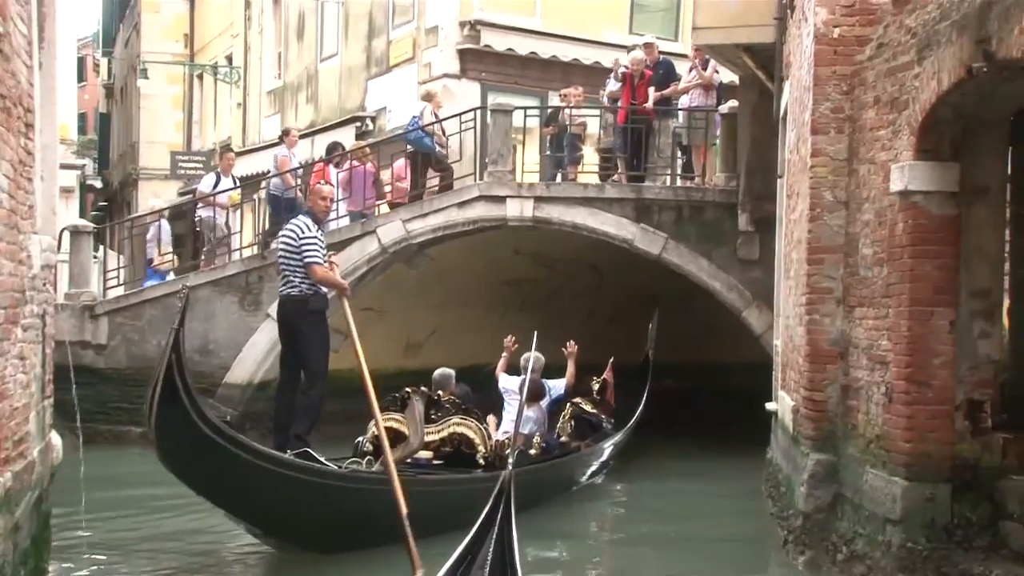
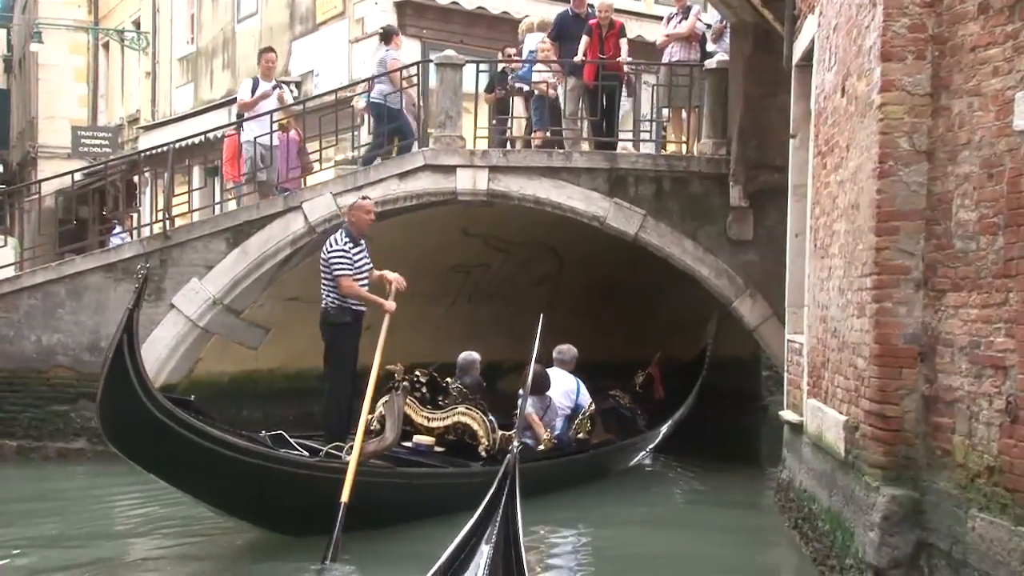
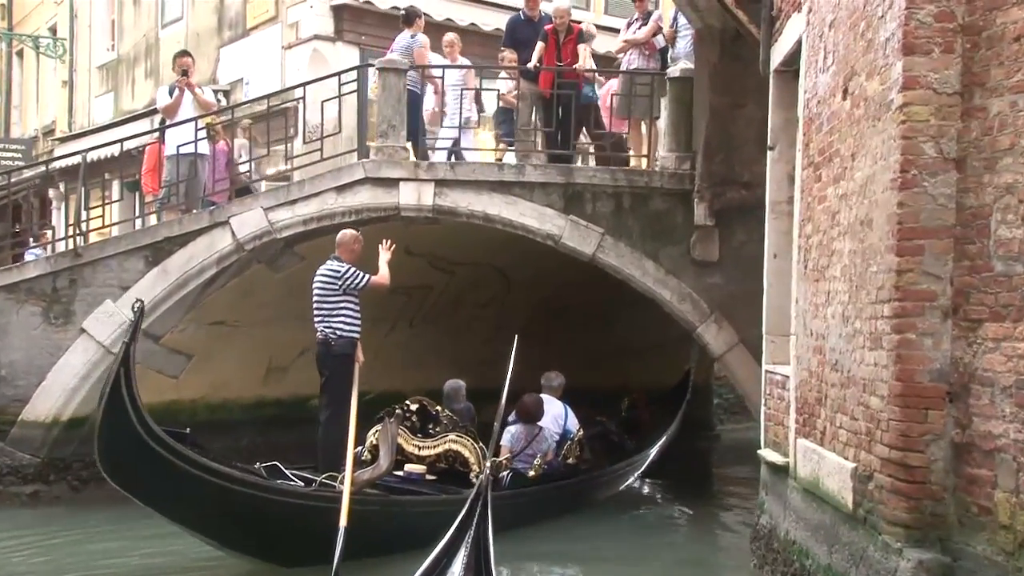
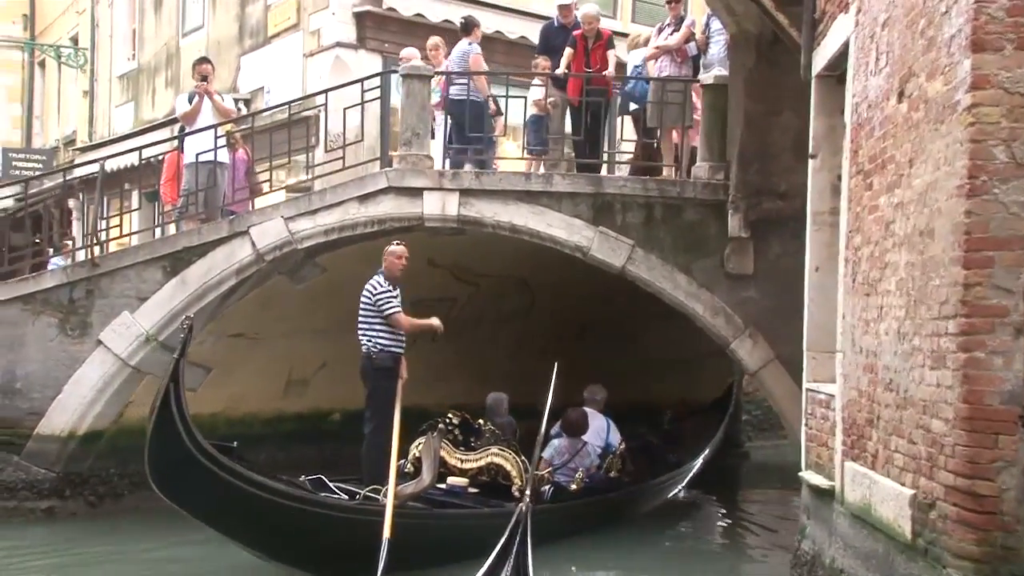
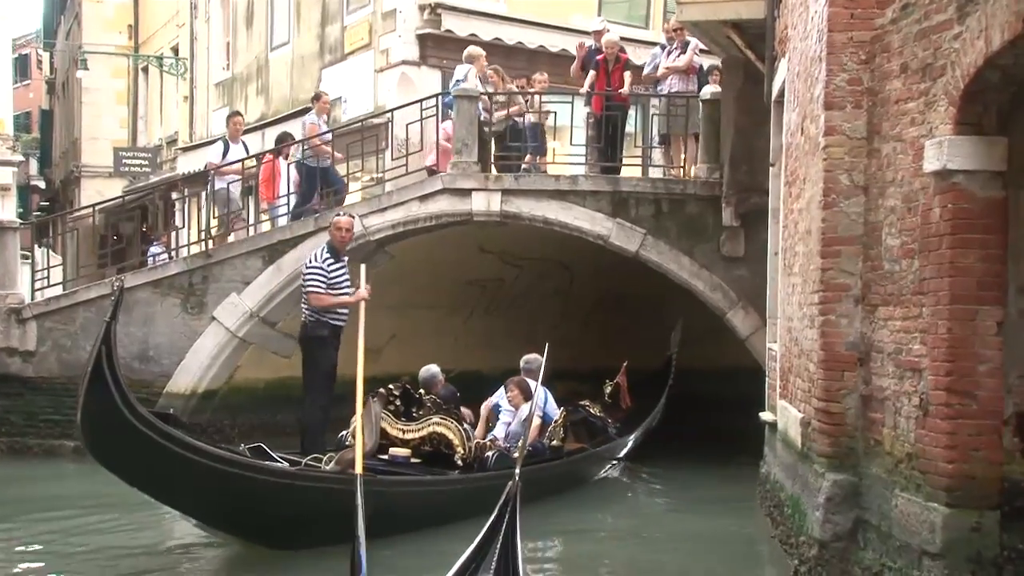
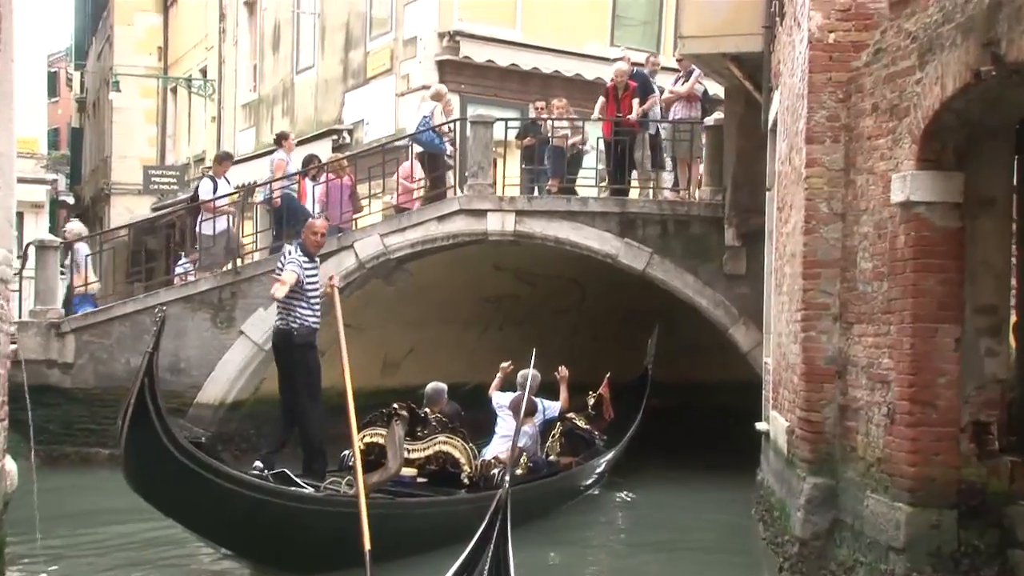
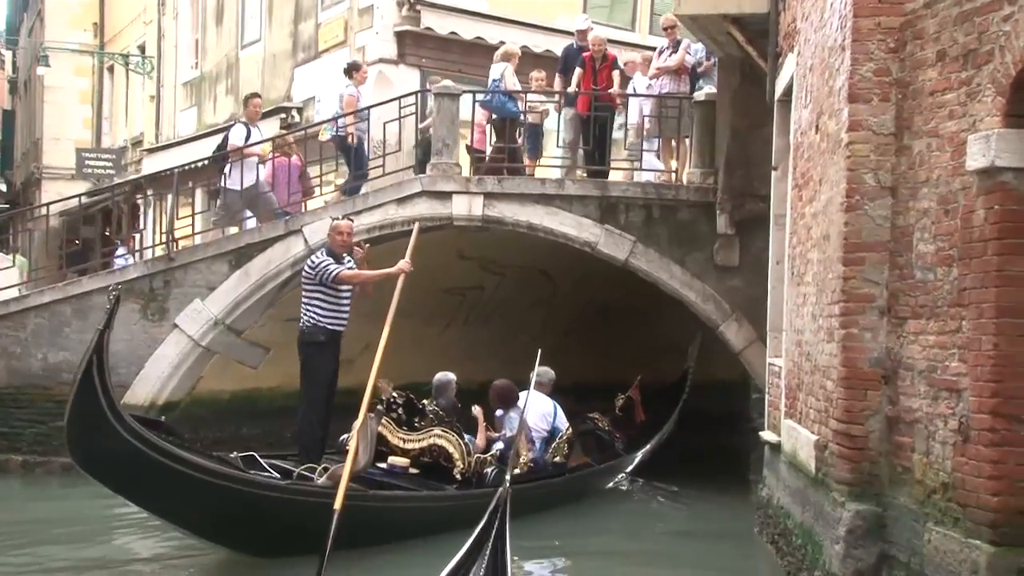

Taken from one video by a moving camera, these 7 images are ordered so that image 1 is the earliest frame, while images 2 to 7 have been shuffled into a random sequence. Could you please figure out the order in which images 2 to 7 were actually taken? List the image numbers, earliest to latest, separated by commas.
6, 5, 7, 2, 3, 4
